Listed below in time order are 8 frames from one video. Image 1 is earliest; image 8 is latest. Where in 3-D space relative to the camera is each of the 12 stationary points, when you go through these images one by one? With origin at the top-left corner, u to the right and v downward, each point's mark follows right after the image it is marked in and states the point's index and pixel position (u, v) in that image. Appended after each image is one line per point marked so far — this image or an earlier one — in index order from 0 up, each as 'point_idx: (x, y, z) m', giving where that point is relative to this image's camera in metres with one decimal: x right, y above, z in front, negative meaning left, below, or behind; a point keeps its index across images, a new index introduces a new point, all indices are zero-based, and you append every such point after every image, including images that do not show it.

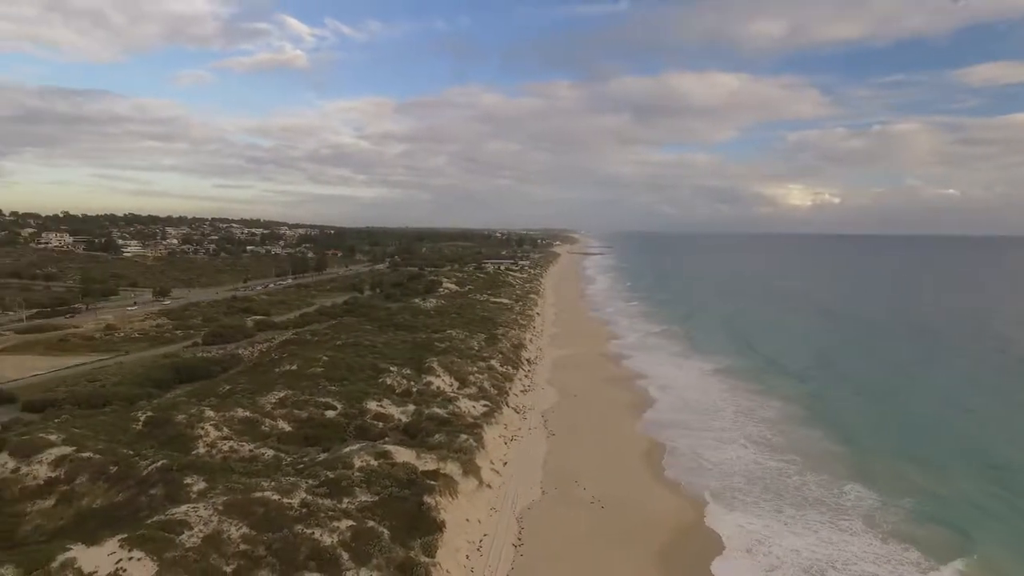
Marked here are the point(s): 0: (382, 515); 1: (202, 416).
0: (-2.6, -4.5, +12.4) m
1: (-8.5, -3.5, +16.9) m
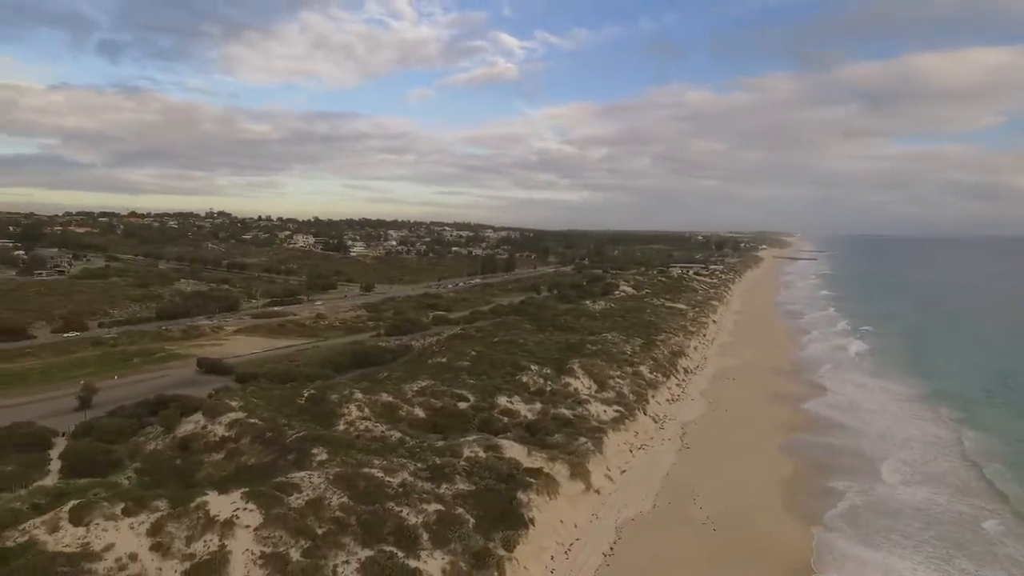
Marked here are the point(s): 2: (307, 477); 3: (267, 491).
0: (-0.8, -4.6, +13.1) m
1: (-5.0, -3.3, +19.1) m
2: (-4.2, -3.9, +12.7) m
3: (-4.7, -3.9, +11.8) m
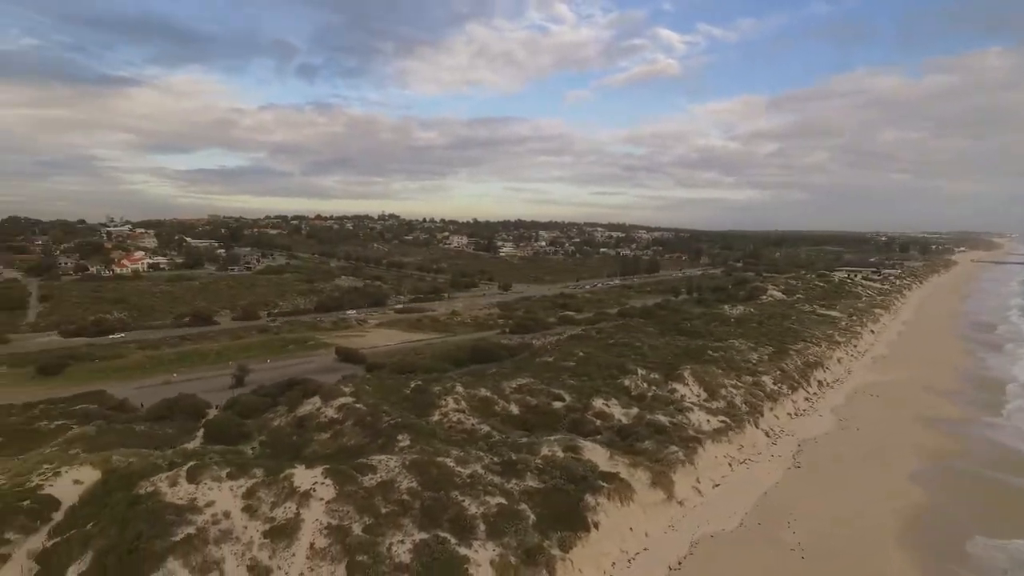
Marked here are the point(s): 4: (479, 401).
0: (+0.5, -4.6, +13.3) m
1: (-1.9, -3.3, +20.2) m
2: (-2.8, -3.8, +13.7) m
3: (-3.5, -3.8, +13.0) m
4: (-1.0, -3.5, +19.5) m
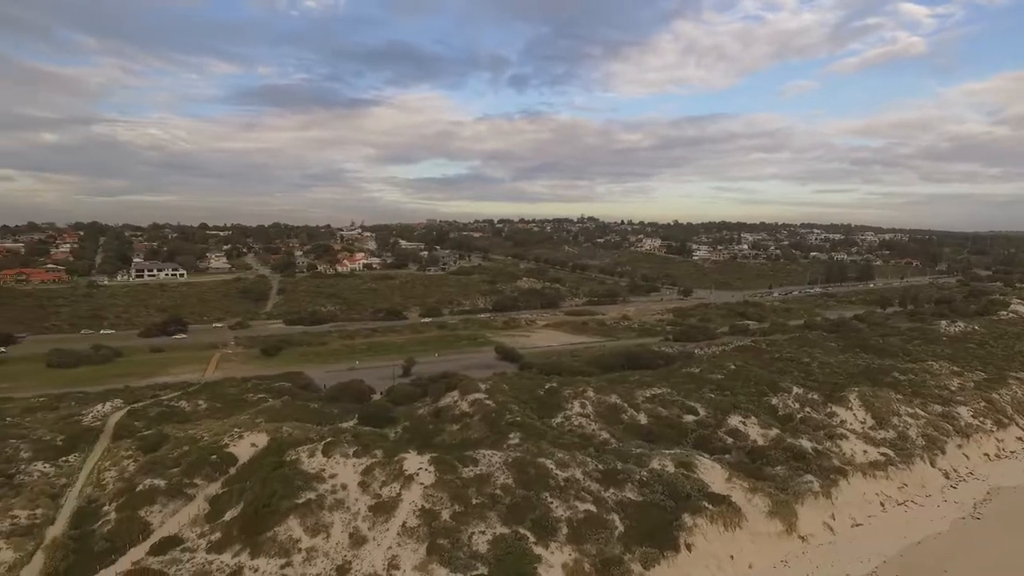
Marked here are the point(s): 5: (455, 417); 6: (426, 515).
0: (+2.5, -4.8, +13.1) m
1: (+2.4, -3.5, +20.4) m
2: (-0.5, -3.9, +14.6) m
3: (-1.4, -3.9, +14.1) m
4: (+3.0, -3.7, +19.5) m
5: (-1.8, -3.9, +18.9) m
6: (-1.7, -4.5, +12.3) m
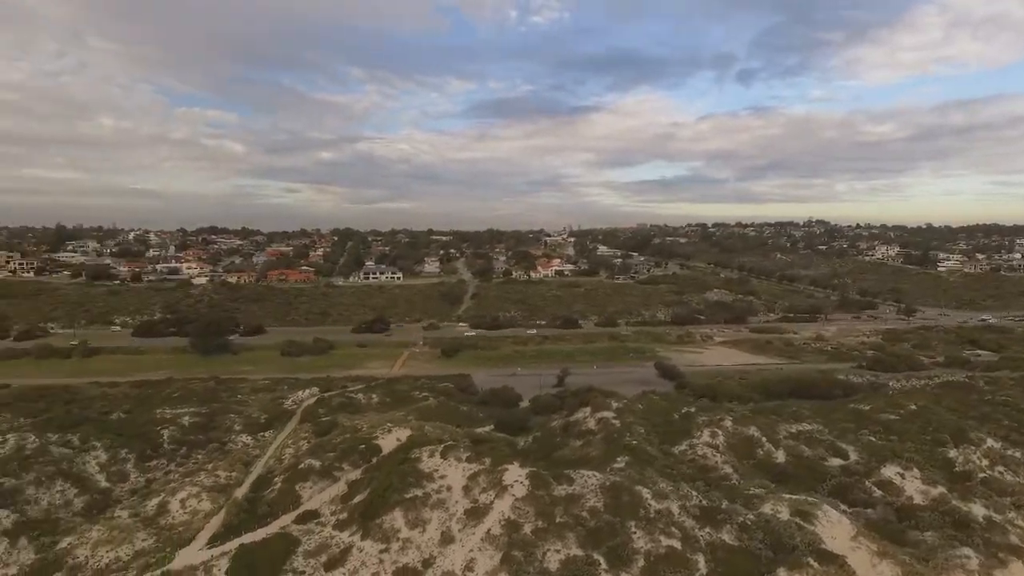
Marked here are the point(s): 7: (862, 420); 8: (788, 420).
0: (+4.1, -5.4, +12.5) m
1: (+6.6, -4.2, +19.4) m
2: (+1.8, -4.5, +14.9) m
3: (+0.8, -4.5, +14.8) m
4: (+6.8, -4.5, +18.3) m
5: (+2.1, -4.5, +19.4) m
6: (-0.1, -5.0, +13.2) m
7: (+11.0, -4.1, +19.4) m
8: (+8.7, -4.2, +19.5) m
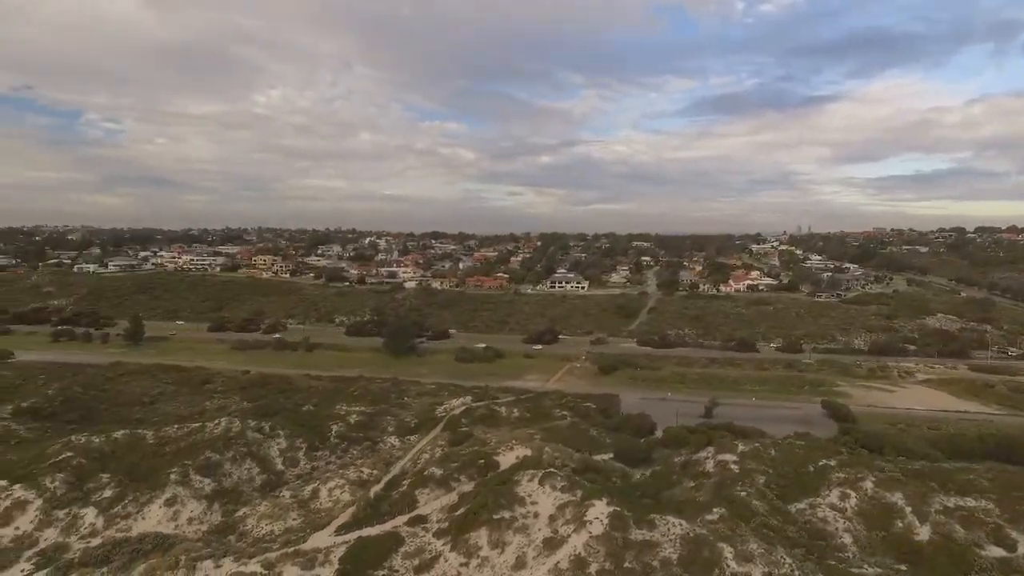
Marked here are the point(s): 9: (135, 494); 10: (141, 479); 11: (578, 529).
0: (+5.2, -6.5, +11.6) m
1: (+9.8, -5.5, +17.3) m
2: (+3.8, -5.6, +14.7) m
3: (+2.8, -5.5, +14.8) m
4: (+9.6, -5.7, +16.2) m
5: (+5.6, -5.6, +18.8) m
6: (+1.4, -6.0, +13.6) m
7: (+14.0, -5.5, +15.9) m
8: (+11.8, -5.5, +16.7) m
9: (-10.8, -5.9, +17.9) m
10: (-11.1, -5.7, +18.6) m
11: (+1.6, -5.7, +14.7) m
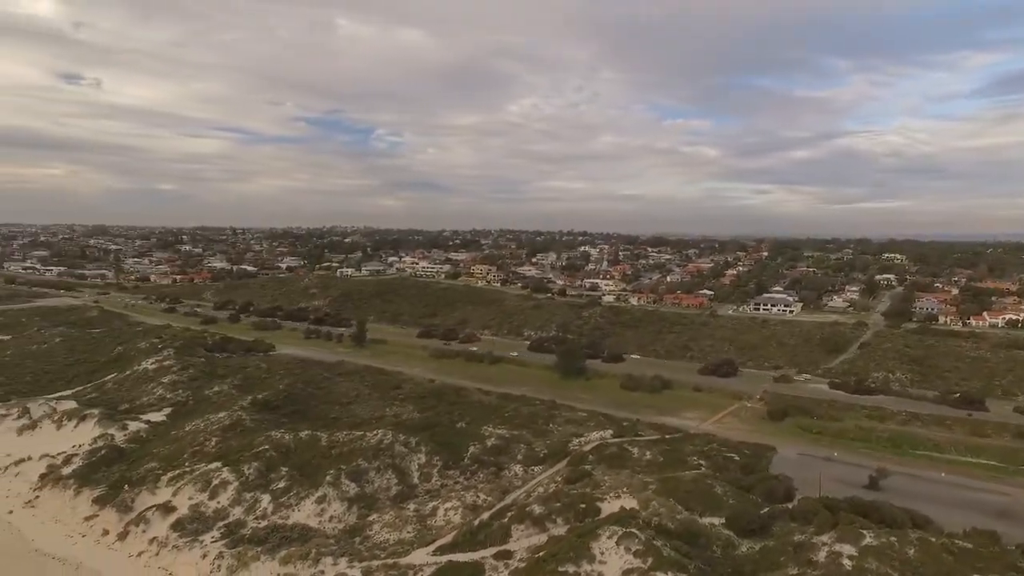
0: (+5.0, -8.3, +10.5) m
1: (+11.4, -7.5, +14.2) m
2: (+4.9, -7.3, +13.9) m
3: (+4.0, -7.2, +14.4) m
4: (+10.8, -7.7, +13.2) m
5: (+8.0, -7.5, +17.0) m
6: (+2.3, -7.7, +13.8) m
7: (+14.8, -7.7, +11.3) m
8: (+13.1, -7.6, +12.8) m
9: (-7.6, -7.2, +22.2) m
10: (-7.6, -7.0, +23.0) m
11: (+2.8, -7.4, +14.7) m
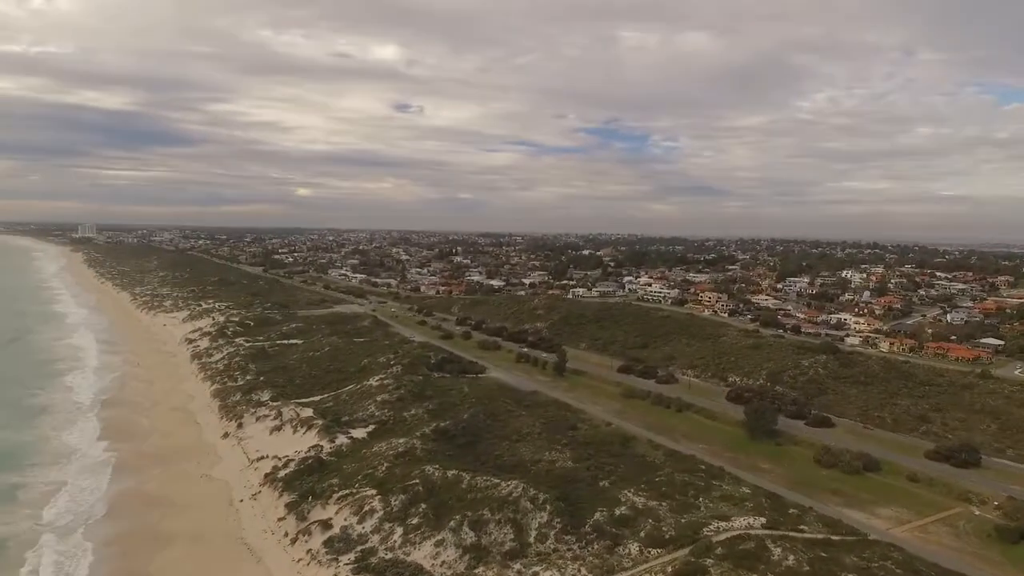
0: (+3.3, -11.0, +9.0) m
1: (+10.6, -10.5, +9.7) m
2: (+4.6, -10.1, +12.1) m
3: (+4.0, -9.9, +12.9) m
4: (+9.7, -10.7, +9.0) m
5: (+8.7, -10.4, +13.7) m
6: (+2.2, -10.3, +13.1) m
7: (+12.5, -10.7, +5.6) m
8: (+11.6, -10.6, +7.8) m
9: (-3.4, -9.6, +24.8) m
10: (-3.0, -9.4, +25.5) m
11: (+3.0, -10.1, +13.7) m
